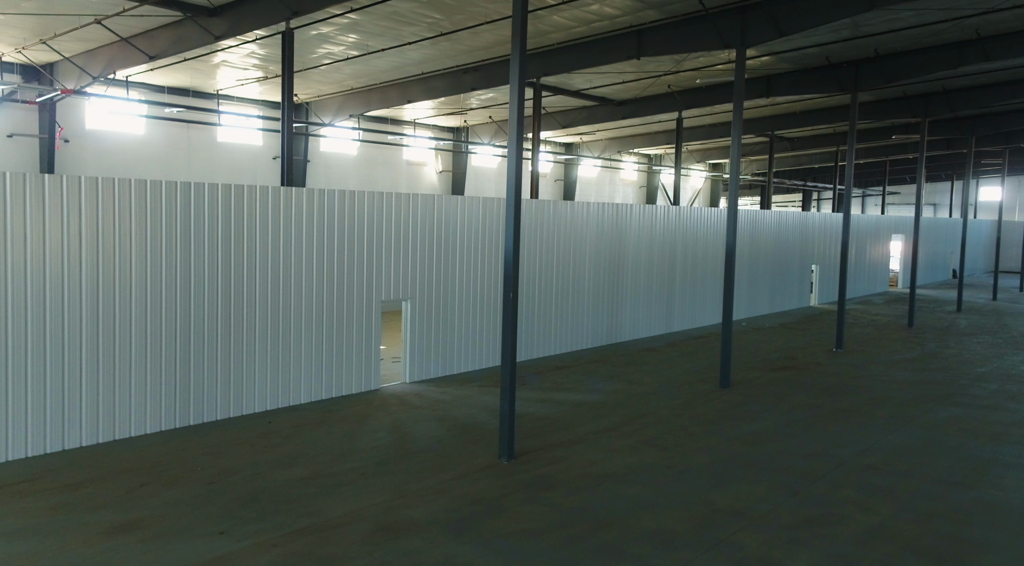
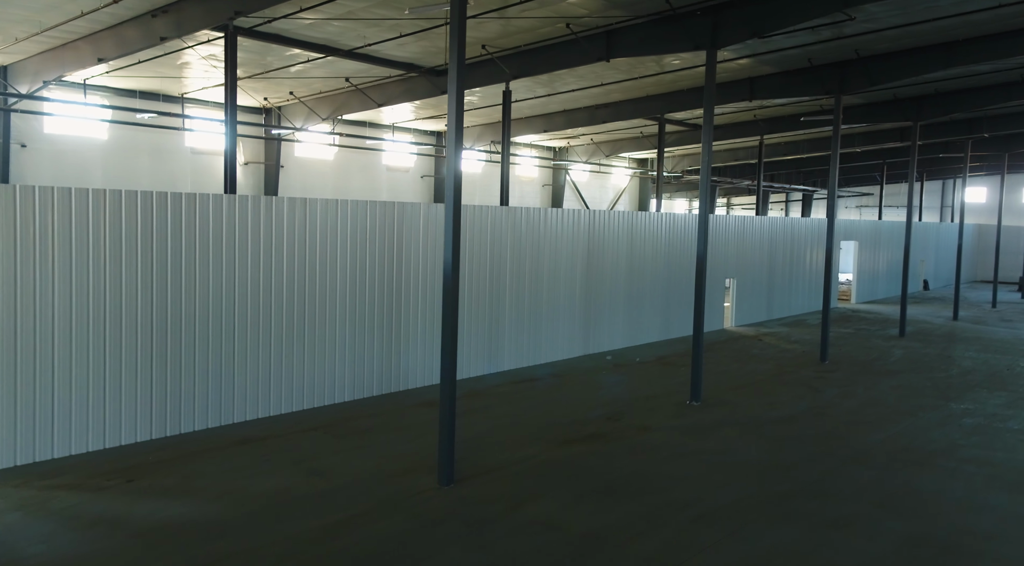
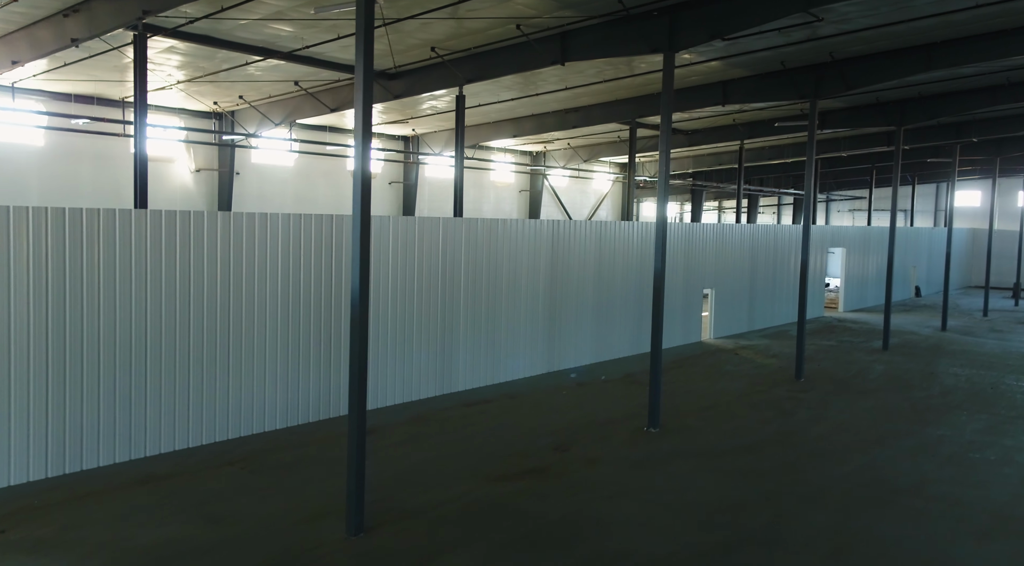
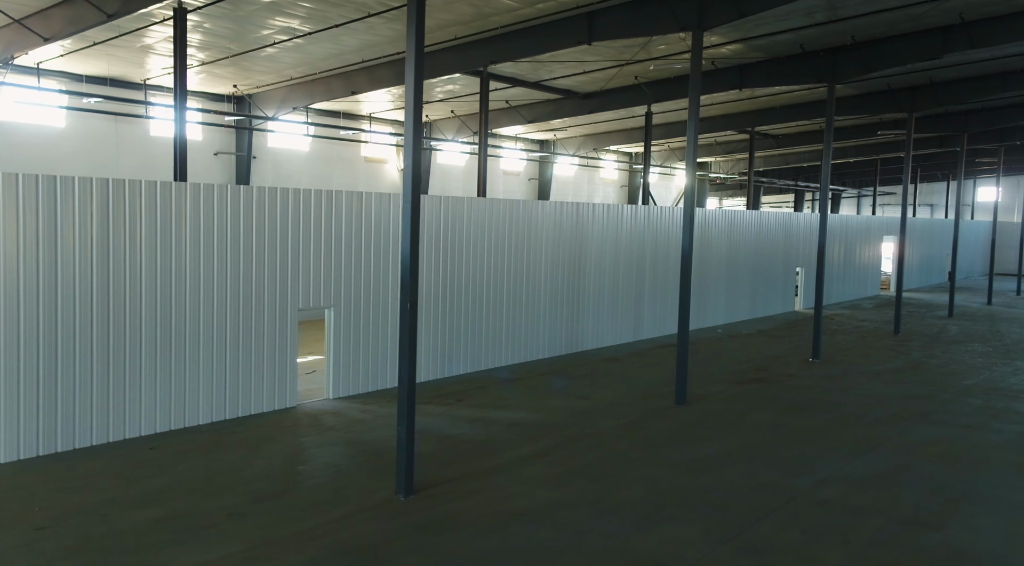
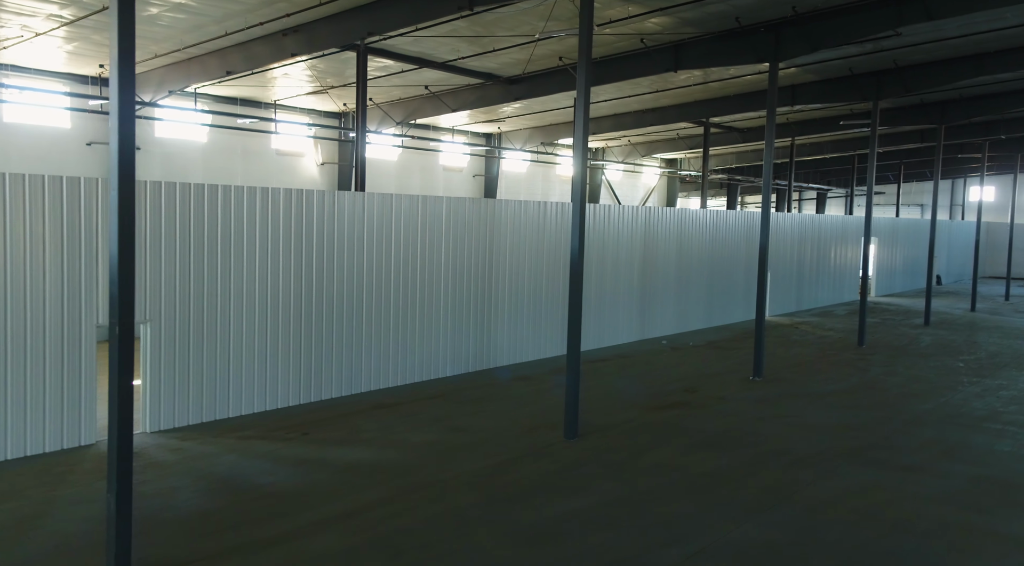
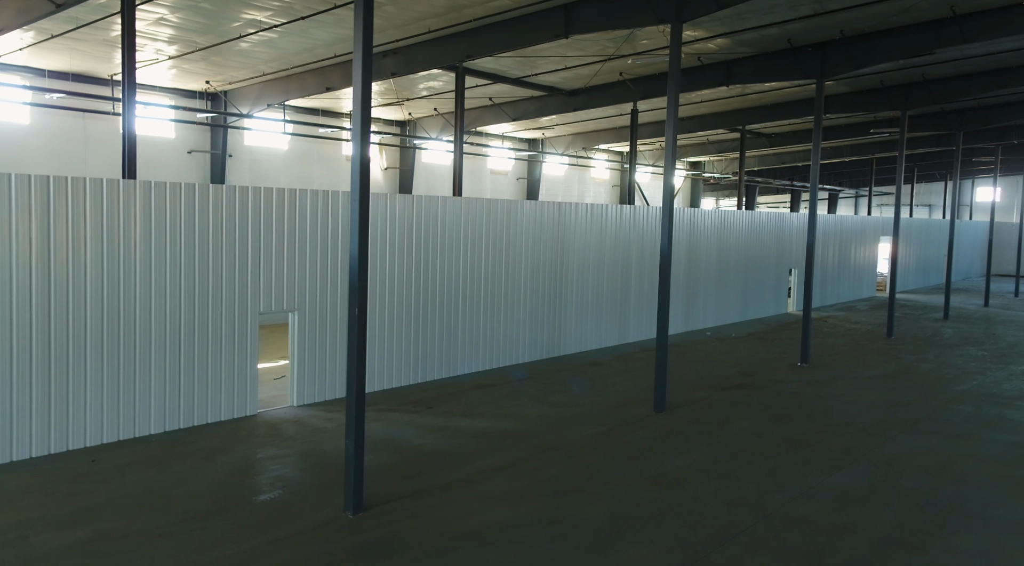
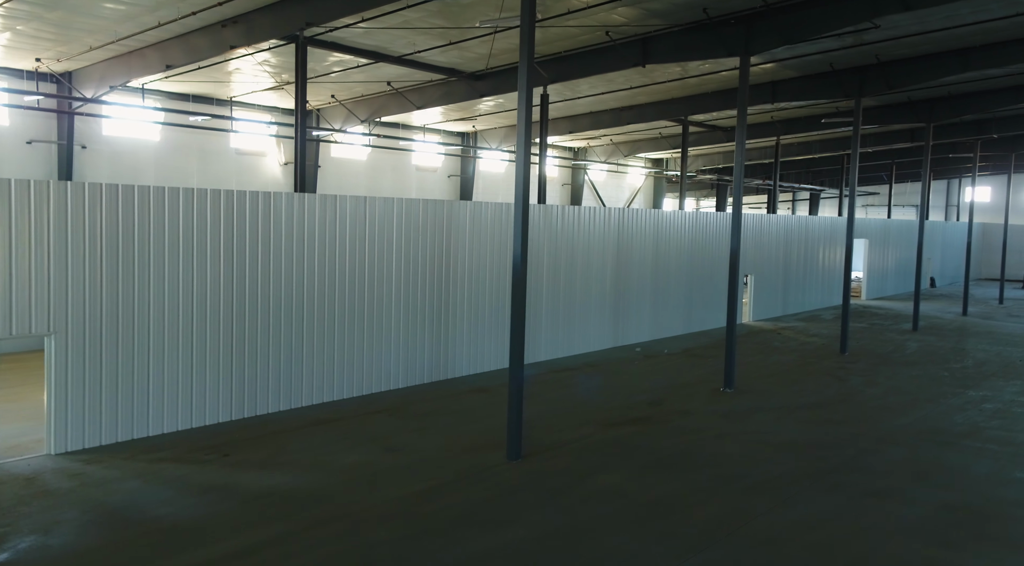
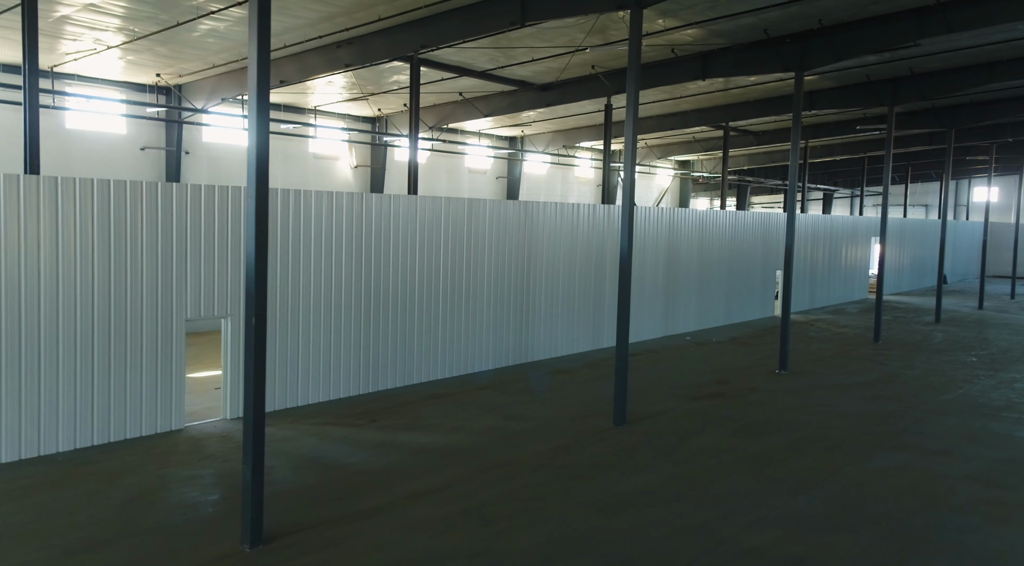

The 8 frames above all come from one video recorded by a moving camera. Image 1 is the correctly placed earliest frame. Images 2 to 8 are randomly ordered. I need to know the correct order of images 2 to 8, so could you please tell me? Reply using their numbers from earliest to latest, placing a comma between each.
4, 6, 8, 5, 7, 2, 3
